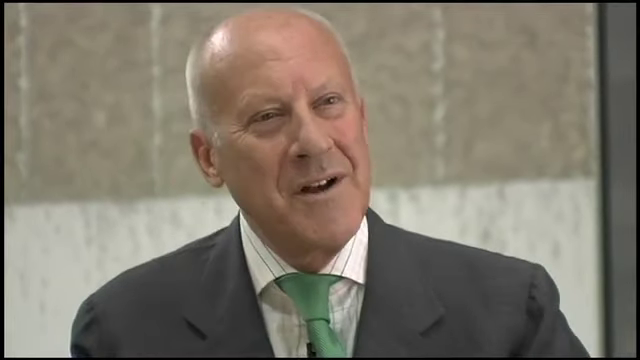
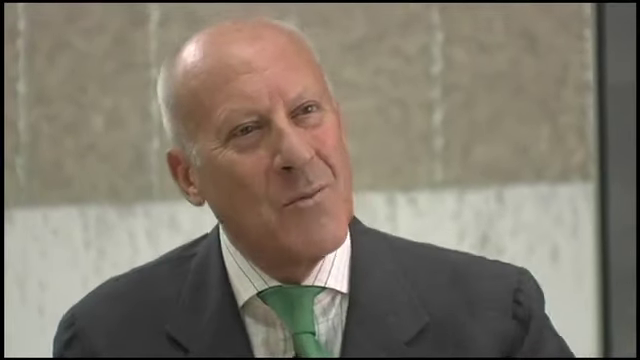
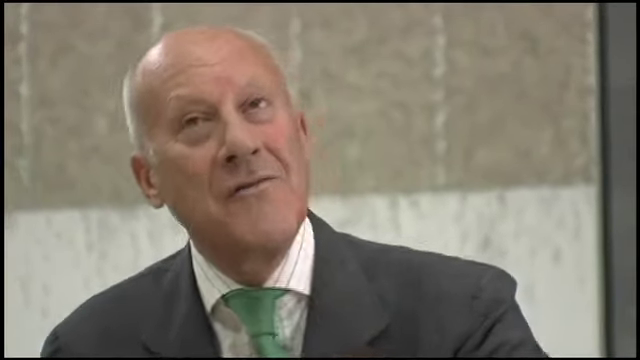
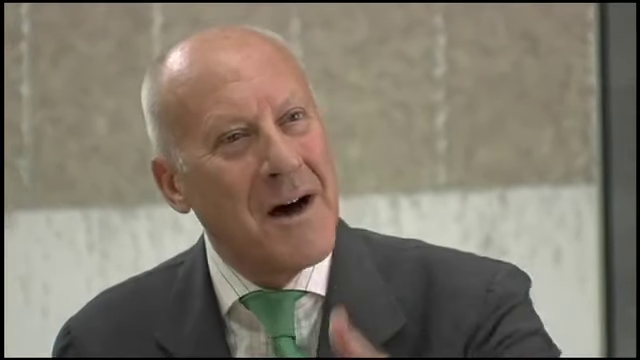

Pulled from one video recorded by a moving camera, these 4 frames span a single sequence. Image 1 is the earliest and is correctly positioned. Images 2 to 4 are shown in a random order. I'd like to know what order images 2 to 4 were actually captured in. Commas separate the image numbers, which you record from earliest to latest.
2, 4, 3
